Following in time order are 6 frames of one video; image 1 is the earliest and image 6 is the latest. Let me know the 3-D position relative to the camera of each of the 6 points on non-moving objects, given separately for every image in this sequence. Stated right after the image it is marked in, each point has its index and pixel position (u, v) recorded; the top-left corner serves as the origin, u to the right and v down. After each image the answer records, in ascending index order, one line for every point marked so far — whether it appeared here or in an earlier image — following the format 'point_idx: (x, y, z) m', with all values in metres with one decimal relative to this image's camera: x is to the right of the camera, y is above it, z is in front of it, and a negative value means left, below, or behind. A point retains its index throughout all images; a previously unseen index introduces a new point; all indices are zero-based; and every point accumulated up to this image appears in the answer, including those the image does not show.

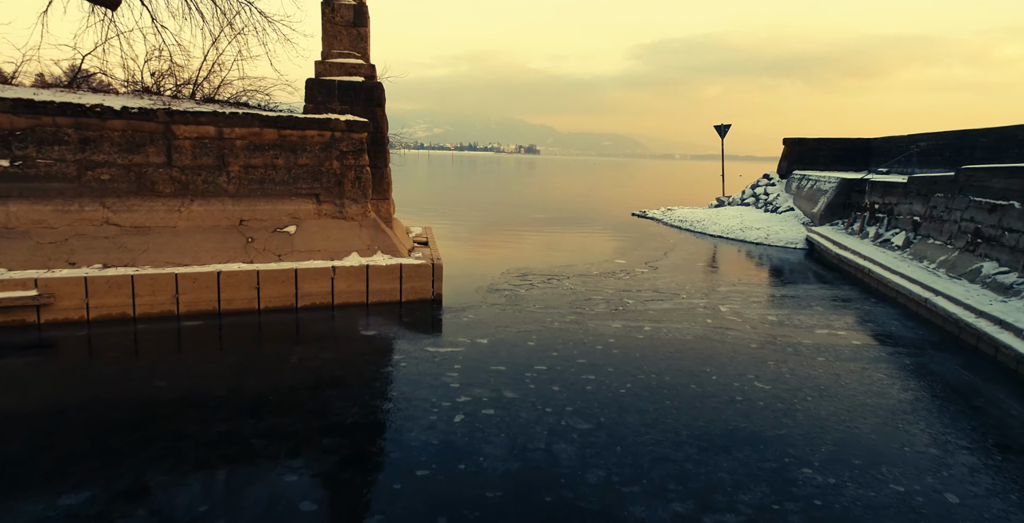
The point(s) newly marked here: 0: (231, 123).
0: (-4.3, +2.1, +10.7) m
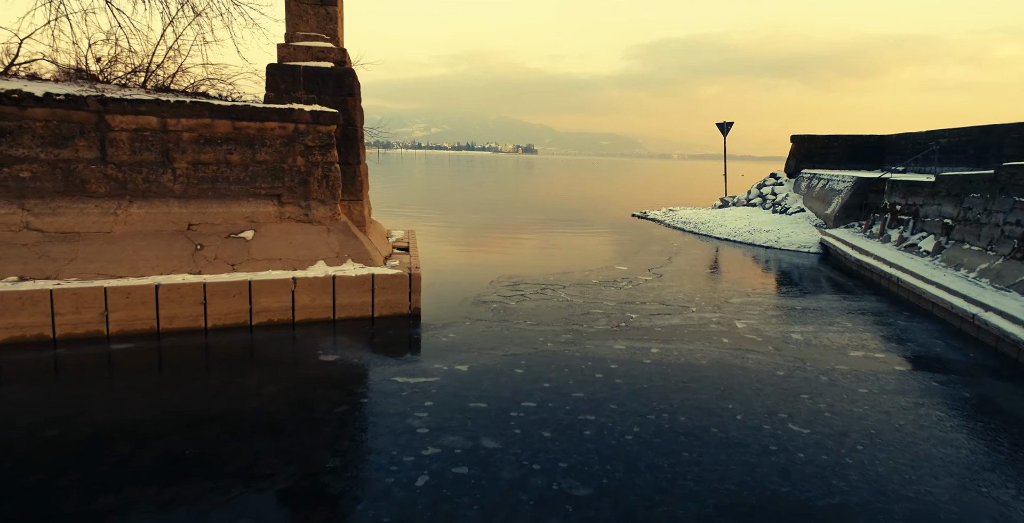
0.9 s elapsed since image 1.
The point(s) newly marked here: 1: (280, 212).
0: (-4.5, +2.0, +9.3) m
1: (-3.4, +0.7, +10.2) m
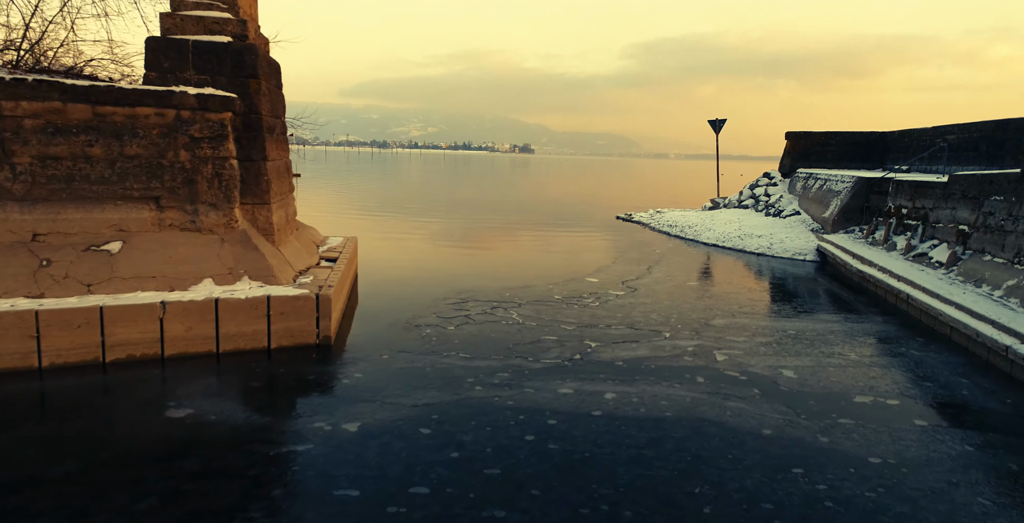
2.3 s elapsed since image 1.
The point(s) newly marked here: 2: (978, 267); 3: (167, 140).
0: (-5.3, +1.8, +7.4) m
1: (-4.2, +0.5, +8.3) m
2: (+7.3, -0.1, +10.9) m
3: (-4.1, +1.4, +8.3) m
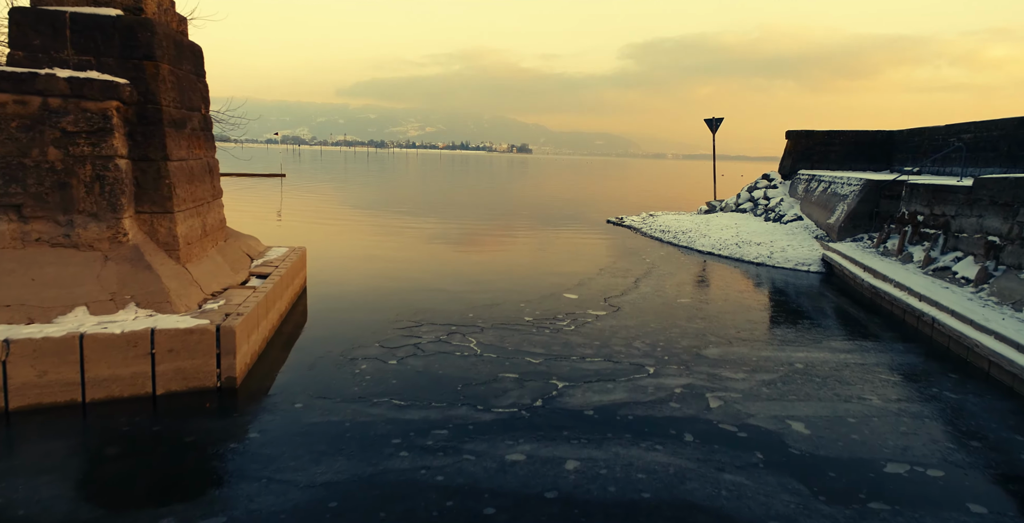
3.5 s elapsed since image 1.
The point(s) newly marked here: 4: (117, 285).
0: (-5.8, +1.5, +5.8) m
1: (-4.8, +0.3, +6.8) m
2: (+6.8, -0.3, +9.4) m
3: (-4.6, +1.2, +6.7) m
4: (-3.9, -0.2, +7.0) m
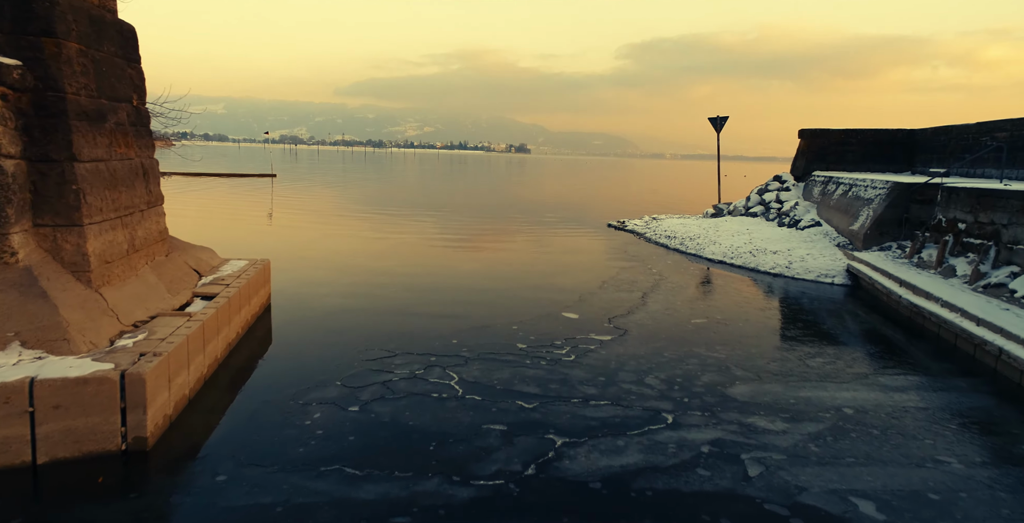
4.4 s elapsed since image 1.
0: (-5.9, +1.3, +4.4) m
1: (-4.9, +0.1, +5.3) m
2: (+6.7, -0.6, +7.9) m
3: (-4.7, +1.0, +5.2) m
4: (-4.1, -0.4, +5.5) m
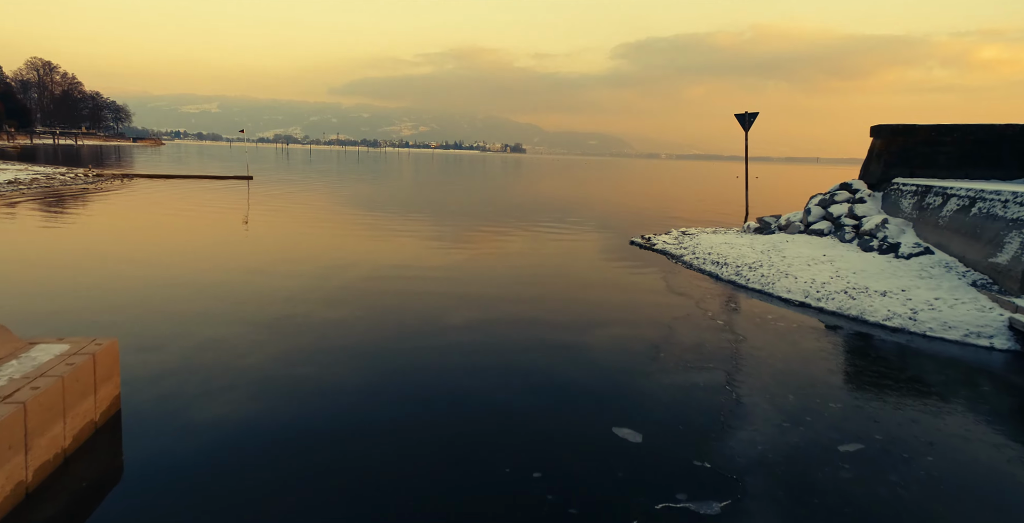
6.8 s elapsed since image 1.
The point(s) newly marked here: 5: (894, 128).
0: (-5.7, +0.6, -0.1) m
1: (-4.7, -0.7, +0.8) m
2: (+6.8, -1.3, +3.5) m
3: (-4.5, +0.3, +0.7) m
4: (-3.9, -1.2, +1.0) m
5: (+9.4, +3.3, +17.2) m
